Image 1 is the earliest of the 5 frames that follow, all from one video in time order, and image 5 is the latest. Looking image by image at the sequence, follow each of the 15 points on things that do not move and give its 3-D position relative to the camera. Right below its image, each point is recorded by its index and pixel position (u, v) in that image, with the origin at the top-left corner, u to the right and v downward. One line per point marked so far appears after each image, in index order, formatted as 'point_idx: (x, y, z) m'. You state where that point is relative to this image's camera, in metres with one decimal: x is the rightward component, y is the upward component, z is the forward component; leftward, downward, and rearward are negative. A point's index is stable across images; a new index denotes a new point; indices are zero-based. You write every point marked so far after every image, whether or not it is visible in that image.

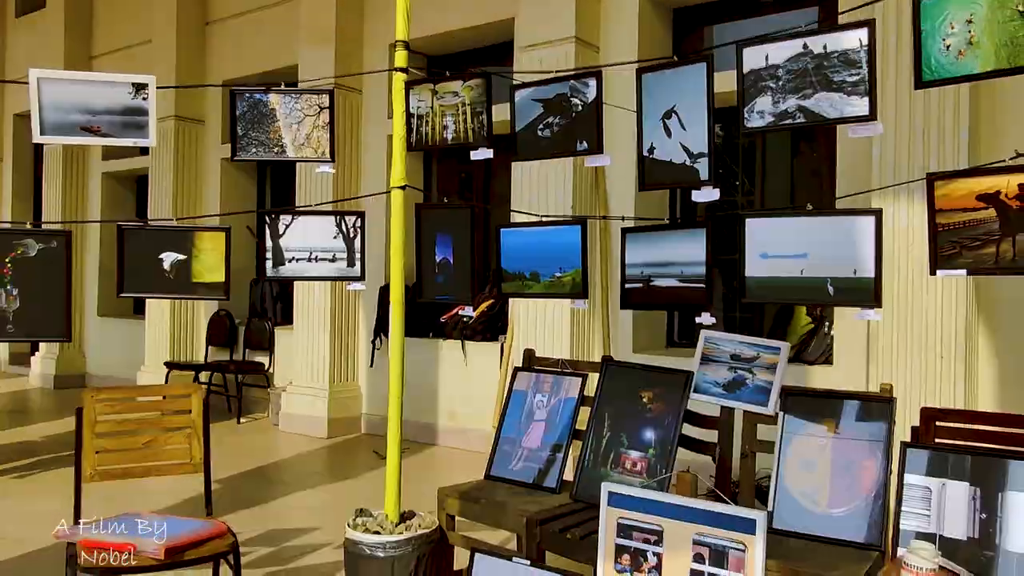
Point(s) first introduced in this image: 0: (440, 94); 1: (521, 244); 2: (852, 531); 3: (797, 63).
0: (-0.3, +0.8, +3.8) m
1: (+0.1, +0.3, +4.2) m
2: (+1.0, -0.7, +2.6) m
3: (+0.9, +0.7, +3.0) m
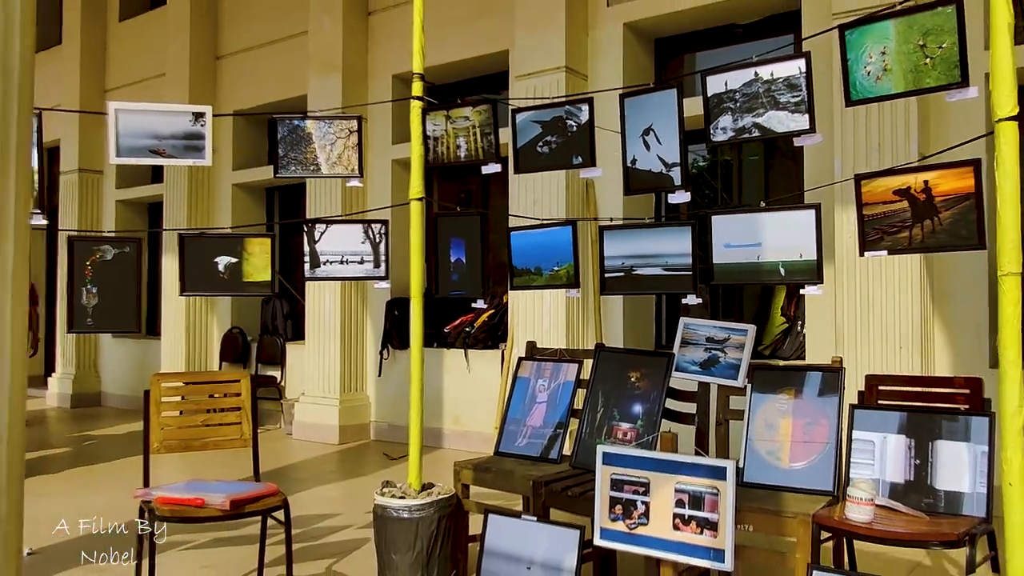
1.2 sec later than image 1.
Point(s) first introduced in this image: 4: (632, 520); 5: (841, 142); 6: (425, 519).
0: (-0.3, +0.8, +4.4) m
1: (+0.1, +0.3, +4.7) m
2: (+1.0, -0.6, +3.1) m
3: (+0.9, +0.8, +3.5) m
4: (+0.4, -0.8, +3.1) m
5: (+1.8, +0.8, +4.9) m
6: (-0.3, -0.9, +3.5) m
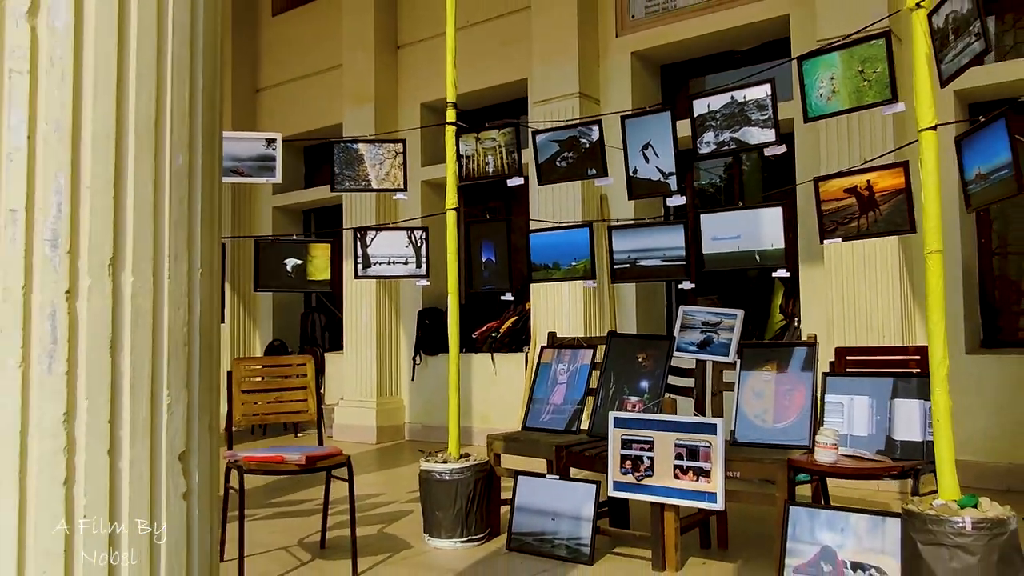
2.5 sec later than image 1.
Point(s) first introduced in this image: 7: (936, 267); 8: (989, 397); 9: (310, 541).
0: (-0.2, +0.8, +5.0) m
1: (+0.2, +0.3, +5.3) m
2: (+1.1, -0.6, +3.7) m
3: (+1.0, +0.8, +4.1) m
4: (+0.5, -0.7, +3.7) m
5: (+1.9, +0.8, +5.5) m
6: (-0.2, -0.9, +4.1) m
7: (+1.3, +0.1, +2.9) m
8: (+2.7, -0.6, +5.3) m
9: (-1.0, -1.2, +4.4) m
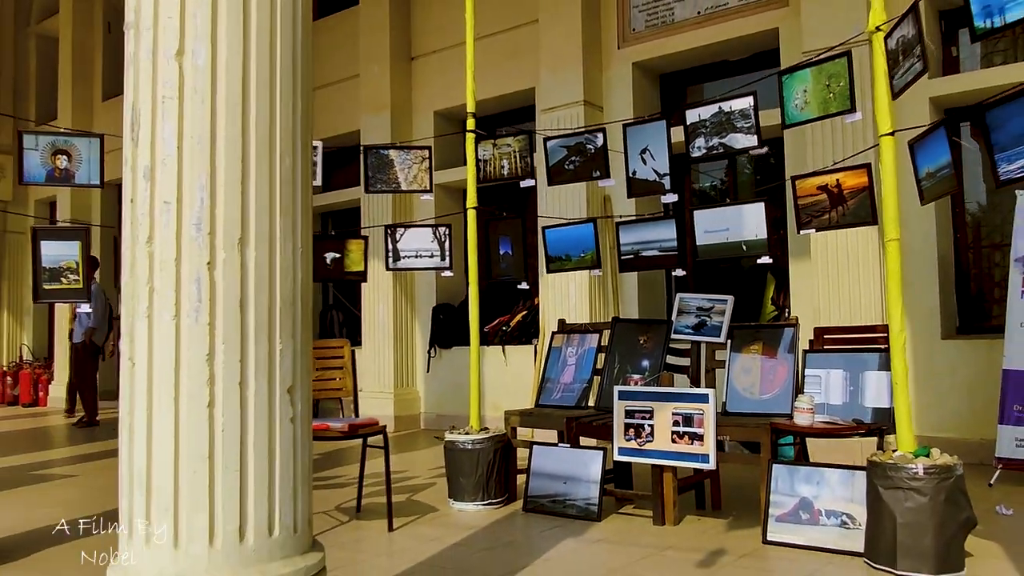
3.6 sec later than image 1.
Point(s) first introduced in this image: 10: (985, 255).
0: (-0.1, +0.8, +5.5) m
1: (+0.3, +0.3, +5.8) m
2: (+1.2, -0.5, +4.2) m
3: (+1.0, +0.9, +4.6) m
4: (+0.6, -0.7, +4.2) m
5: (+2.0, +0.9, +6.0) m
6: (-0.1, -0.8, +4.6) m
7: (+1.4, +0.1, +3.4) m
8: (+2.8, -0.6, +5.8) m
9: (-0.9, -1.1, +4.9) m
10: (+3.1, +0.2, +6.1) m
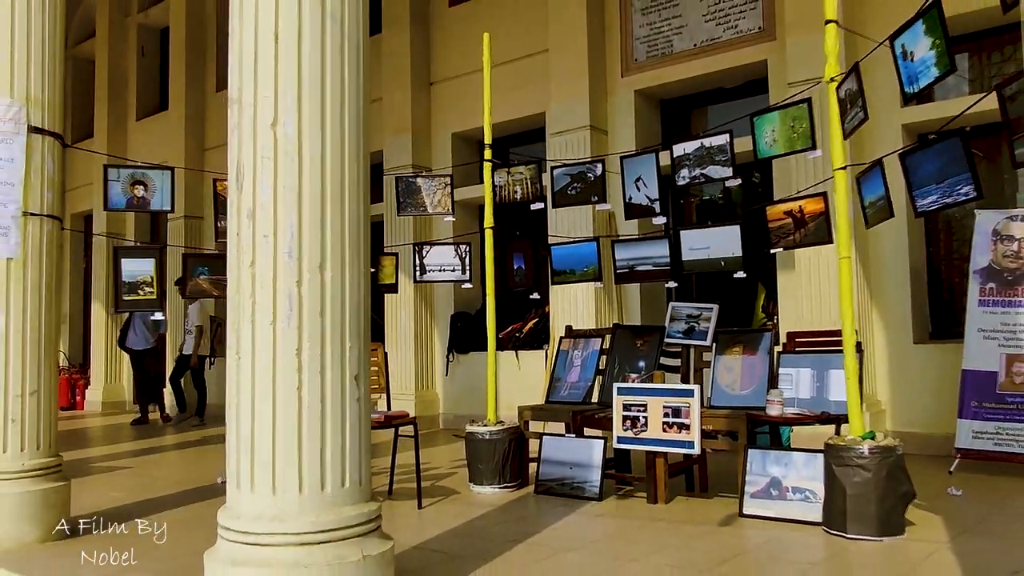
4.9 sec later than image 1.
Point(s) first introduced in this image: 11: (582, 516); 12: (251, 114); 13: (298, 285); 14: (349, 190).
0: (0.0, +0.8, +6.2) m
1: (+0.4, +0.2, +6.5) m
2: (+1.2, -0.6, +4.8) m
3: (+1.1, +0.8, +5.3) m
4: (+0.7, -0.7, +4.9) m
5: (+2.0, +0.8, +6.7) m
6: (-0.1, -0.9, +5.3) m
7: (+1.4, +0.1, +4.0) m
8: (+2.9, -0.6, +6.4) m
9: (-0.8, -1.2, +5.5) m
10: (+3.2, +0.2, +6.7) m
11: (+0.3, -1.1, +4.6) m
12: (-0.8, +0.5, +2.8) m
13: (-0.6, 0.0, +2.7) m
14: (-0.5, +0.3, +2.8) m
